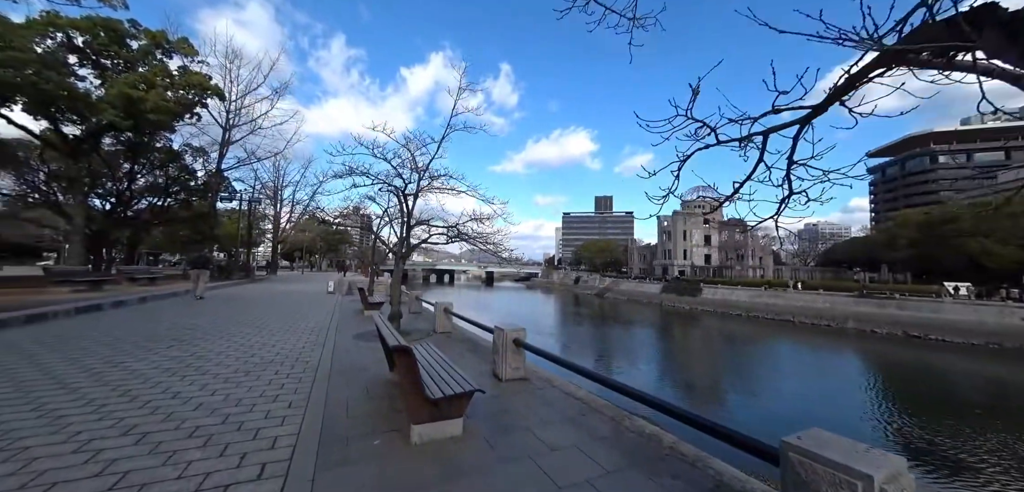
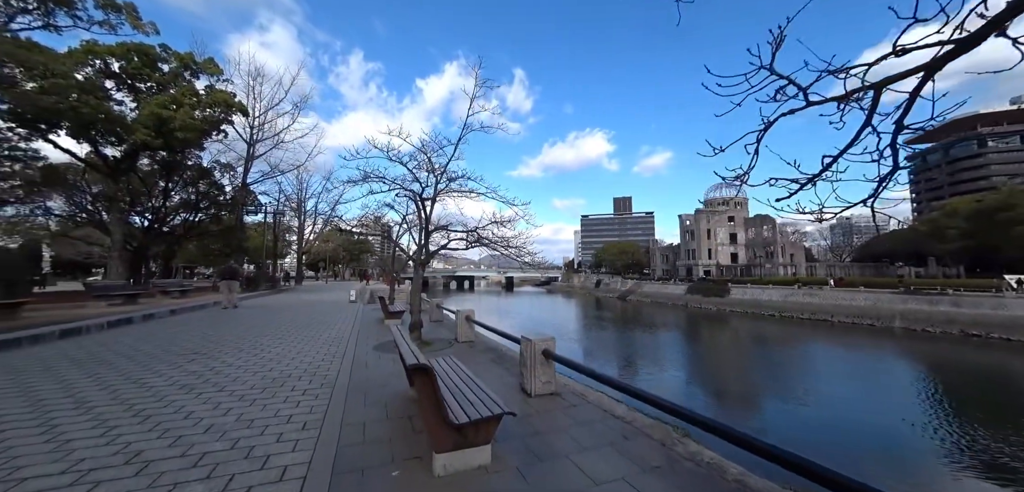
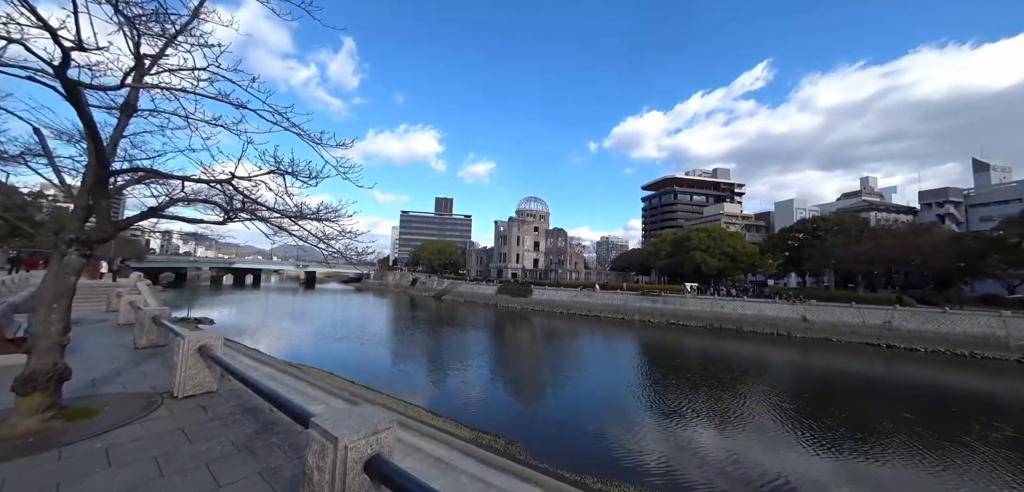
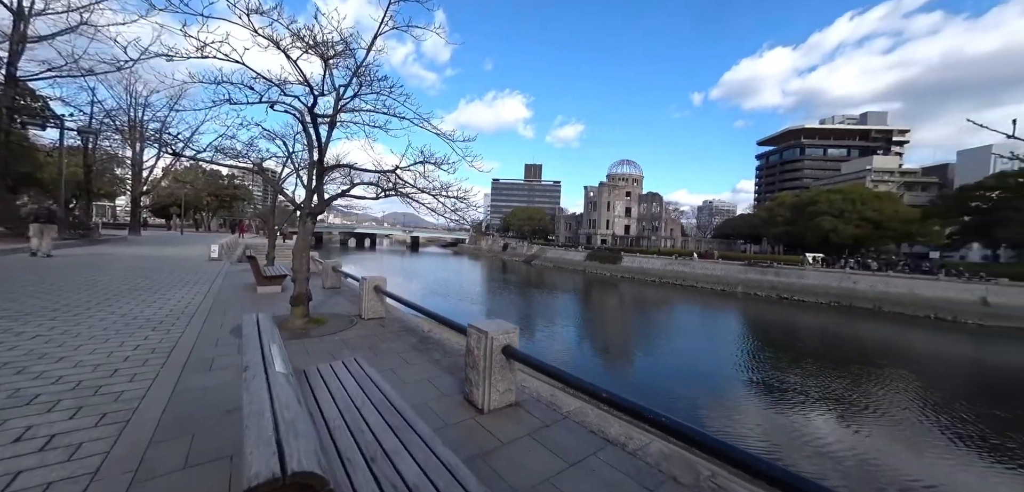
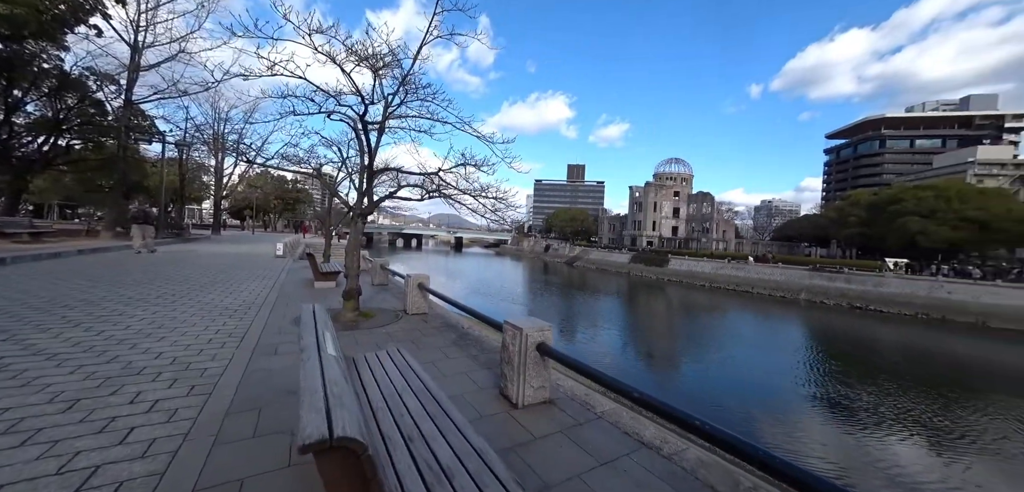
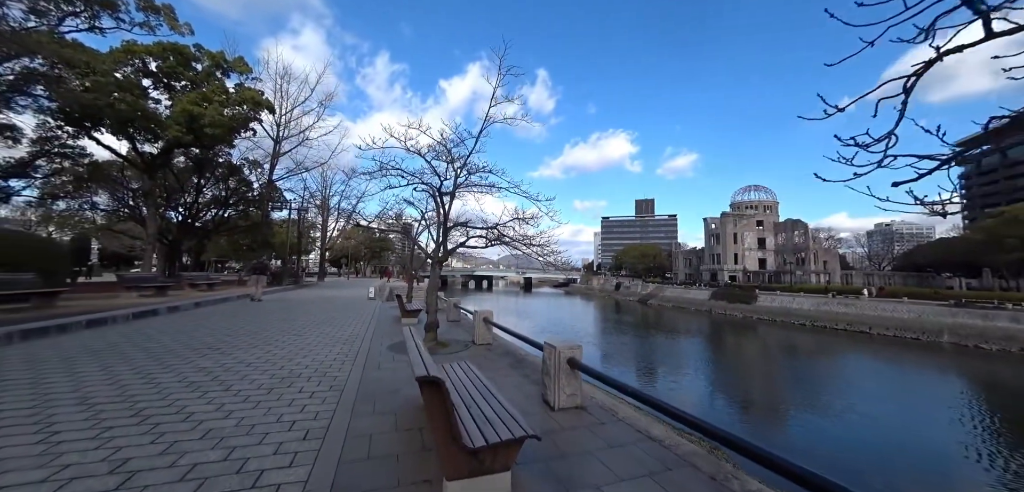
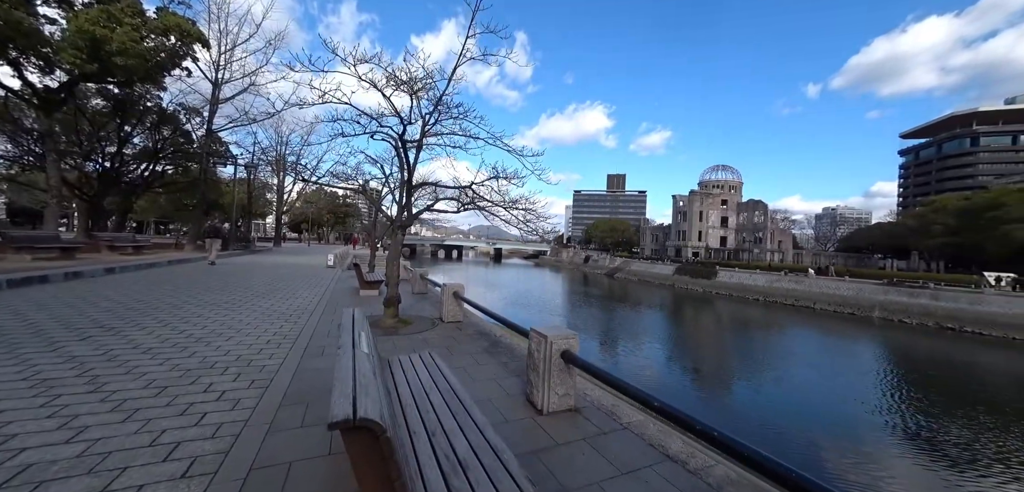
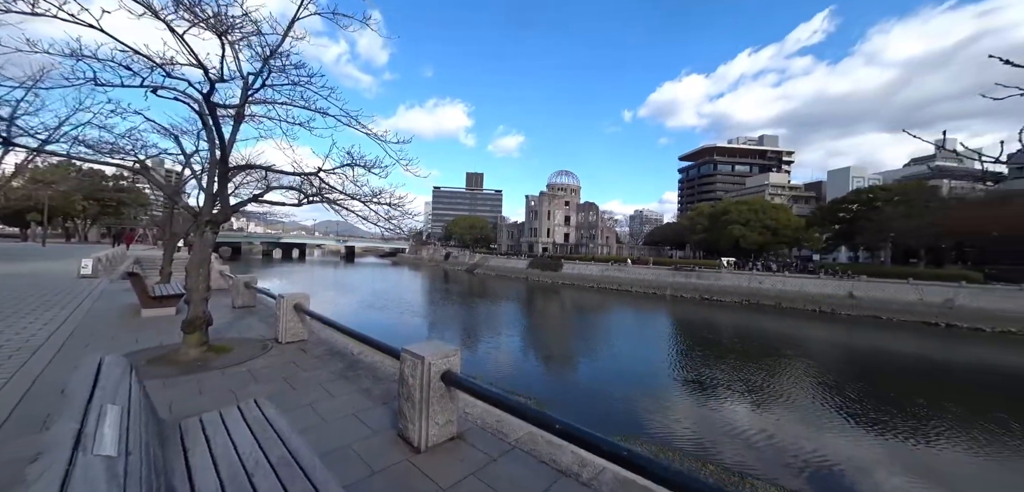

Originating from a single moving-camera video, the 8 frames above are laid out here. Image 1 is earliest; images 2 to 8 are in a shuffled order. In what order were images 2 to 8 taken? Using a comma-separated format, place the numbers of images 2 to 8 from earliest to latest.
2, 6, 7, 5, 4, 8, 3
